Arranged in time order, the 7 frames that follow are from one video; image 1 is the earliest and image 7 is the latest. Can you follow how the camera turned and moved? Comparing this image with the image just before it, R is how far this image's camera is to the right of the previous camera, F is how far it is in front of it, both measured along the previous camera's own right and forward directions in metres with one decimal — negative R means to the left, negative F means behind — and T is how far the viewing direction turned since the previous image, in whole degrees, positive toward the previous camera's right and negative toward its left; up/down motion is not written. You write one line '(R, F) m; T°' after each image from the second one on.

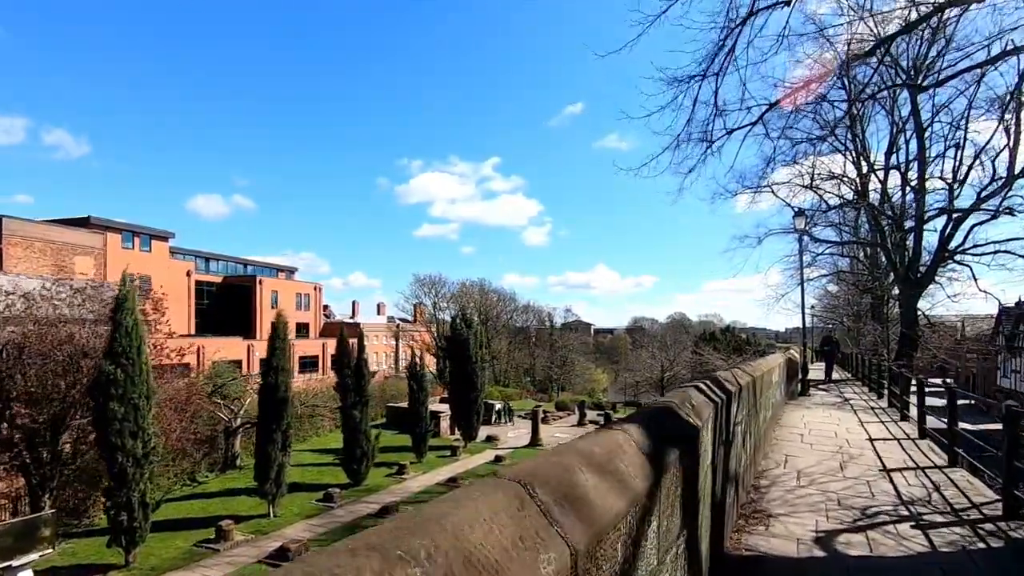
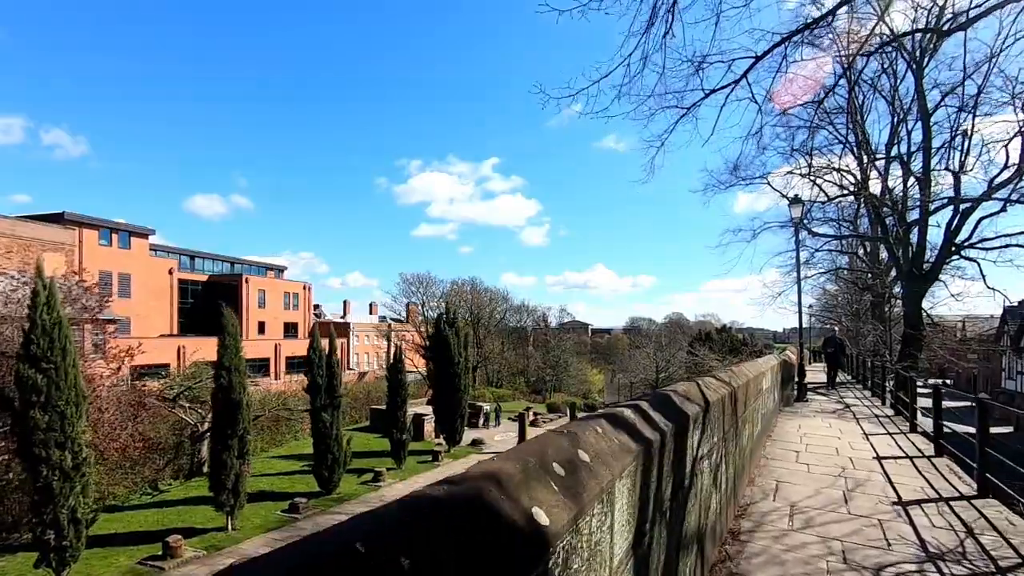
(+0.6, +1.1) m; 0°
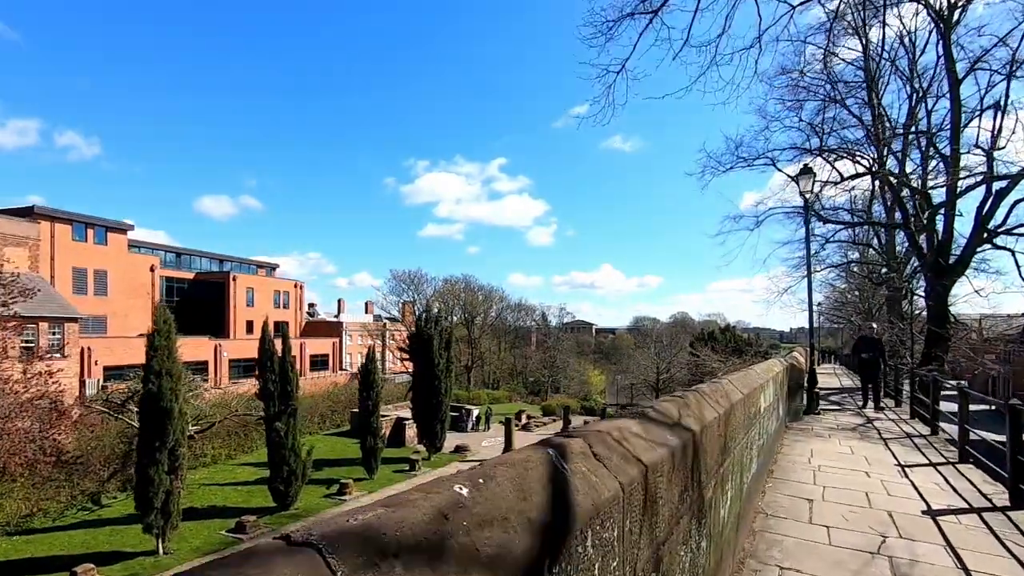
(+0.8, +1.8) m; -1°
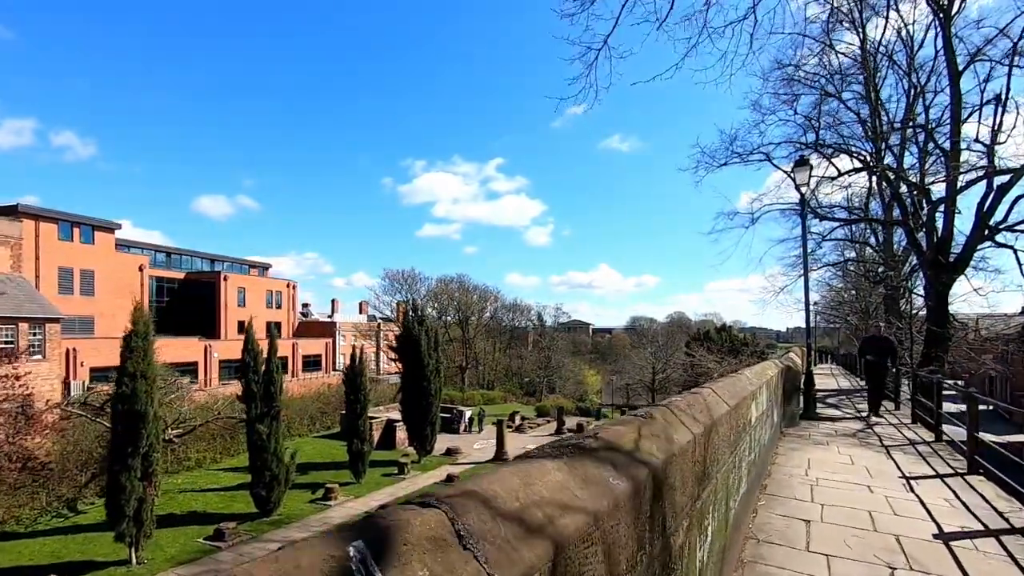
(+0.2, +0.4) m; 0°
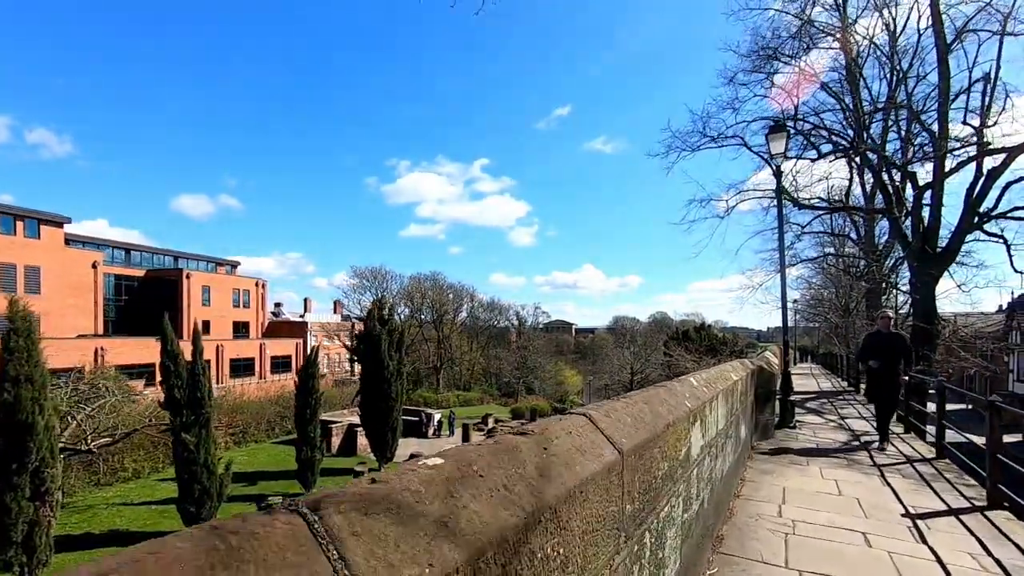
(+0.7, +1.3) m; +2°
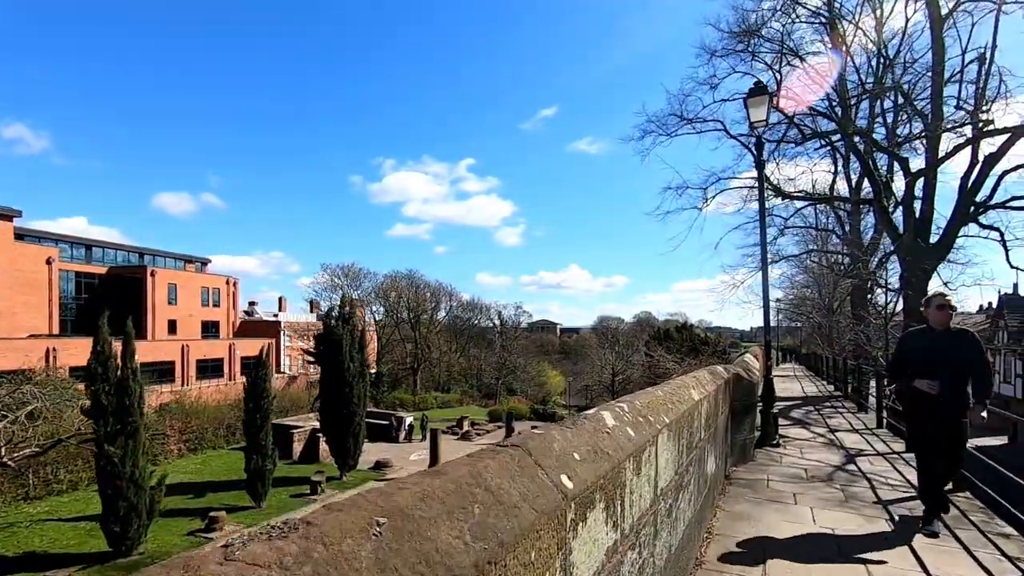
(+0.6, +1.2) m; +1°
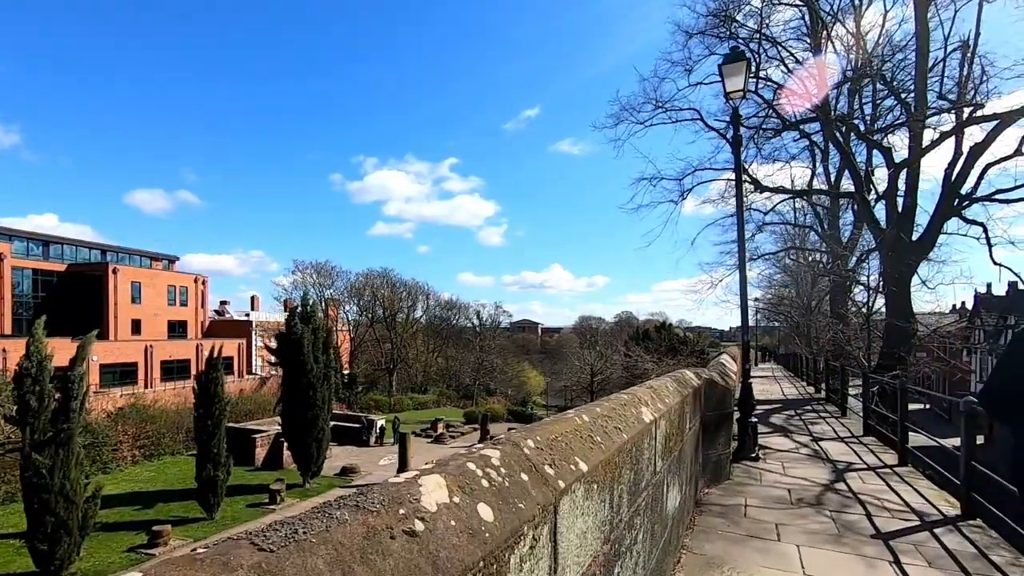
(+0.3, +0.8) m; +2°
